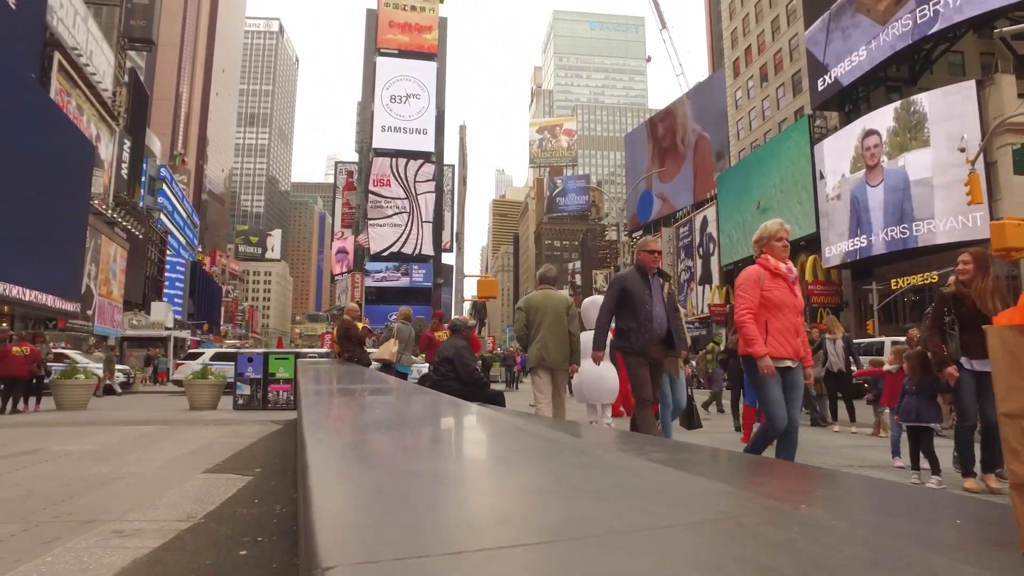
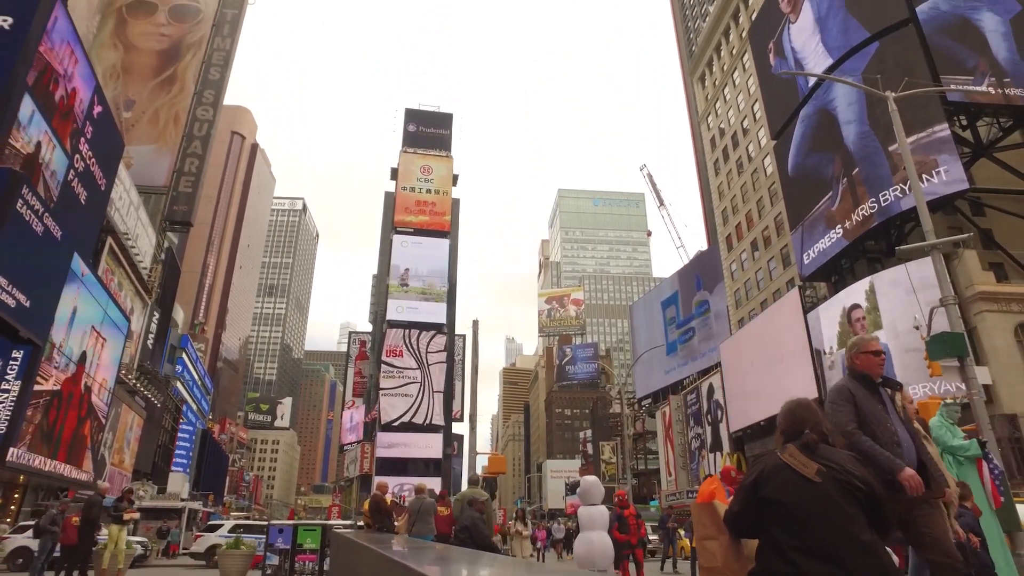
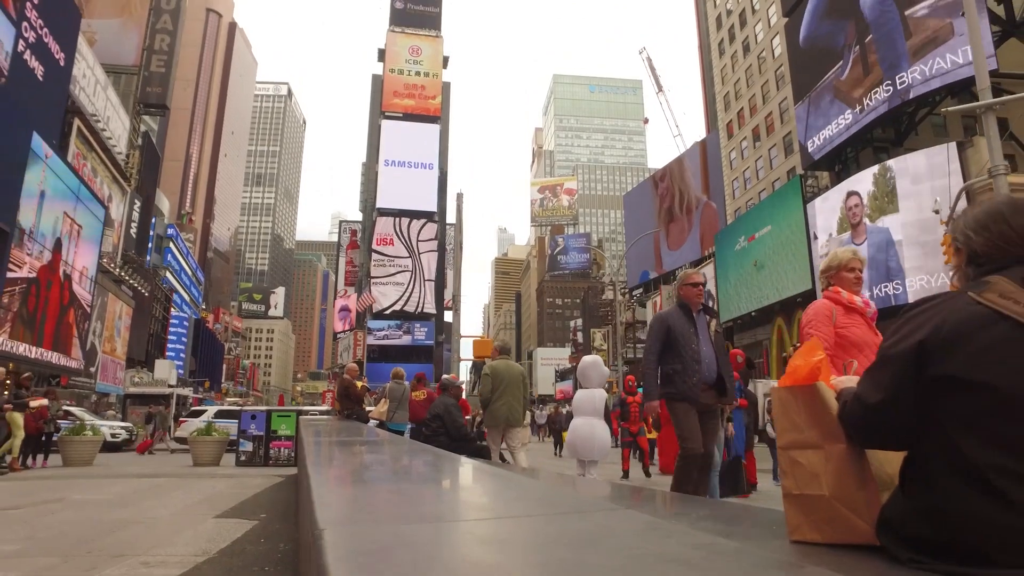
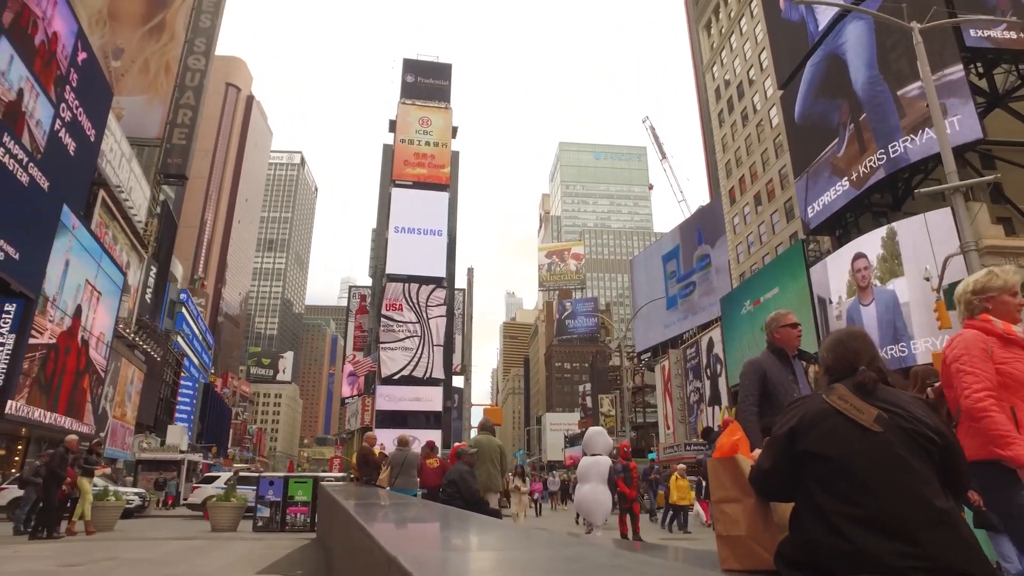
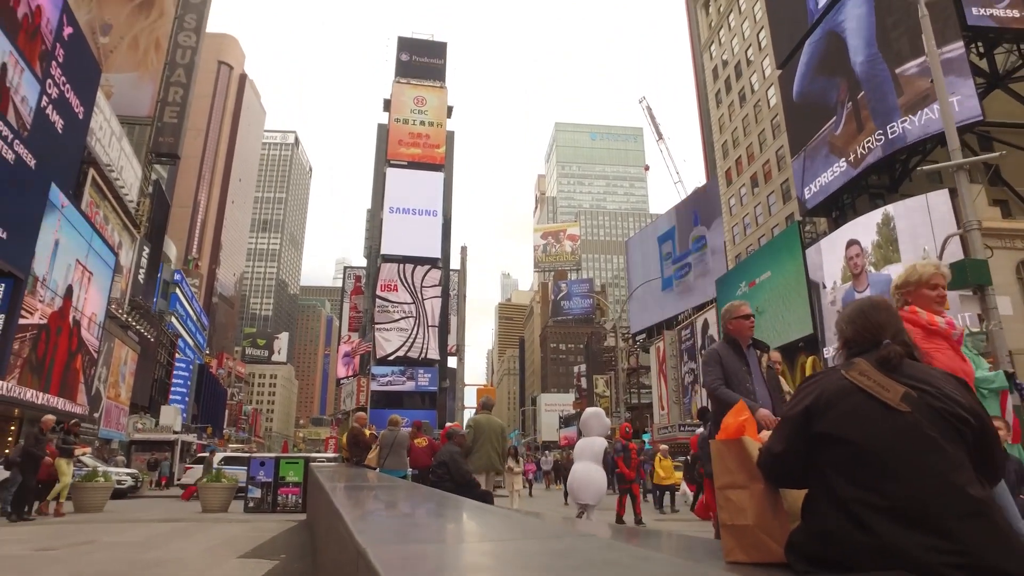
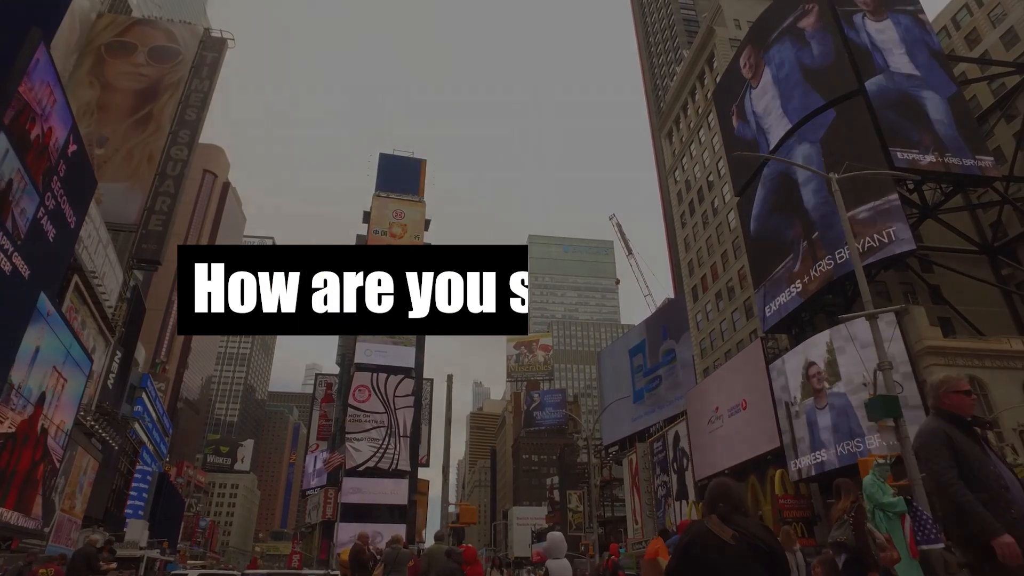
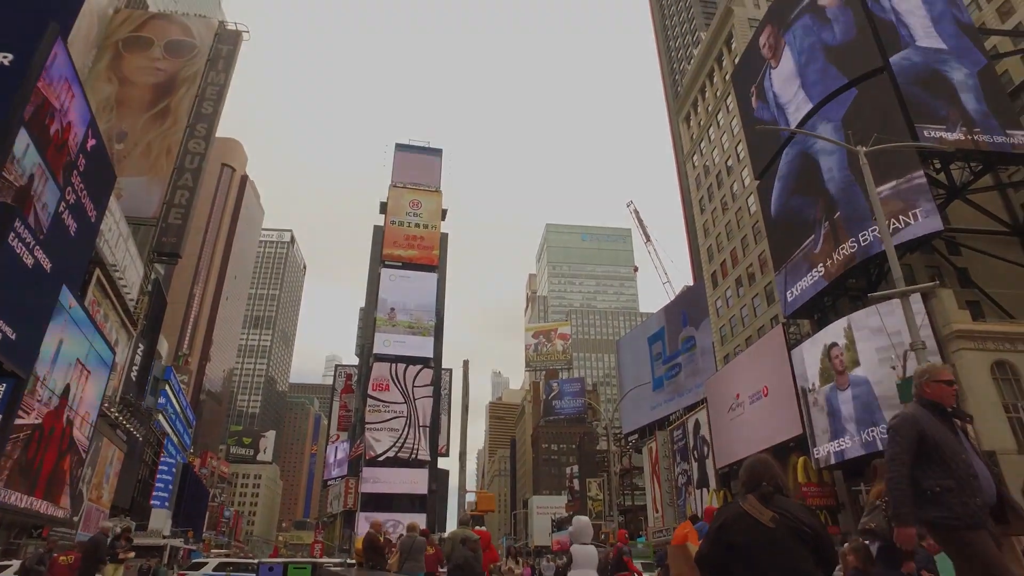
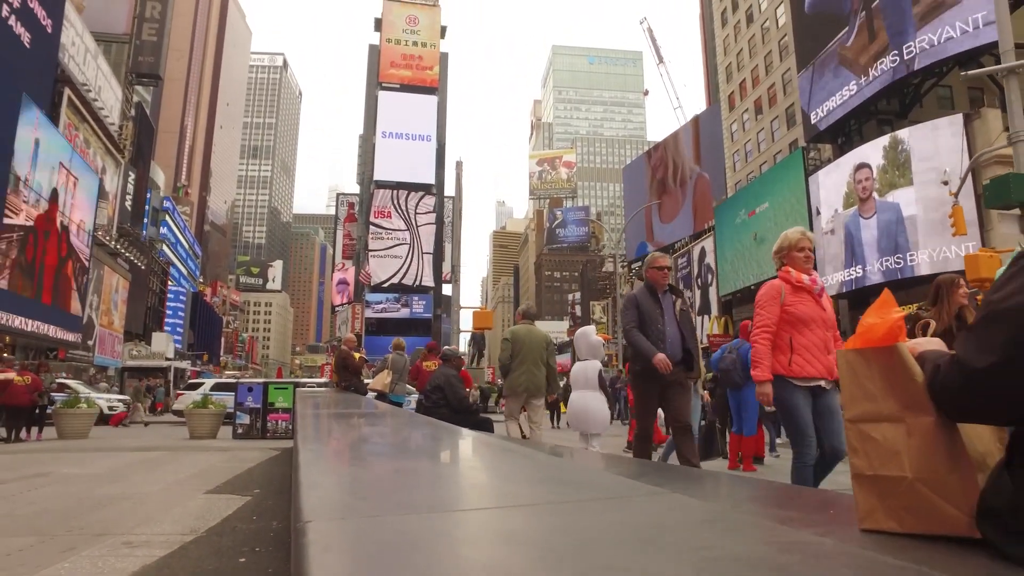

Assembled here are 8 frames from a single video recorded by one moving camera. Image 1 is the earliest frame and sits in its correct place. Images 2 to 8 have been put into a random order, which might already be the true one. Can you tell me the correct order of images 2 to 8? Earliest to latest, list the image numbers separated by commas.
8, 3, 5, 4, 2, 7, 6
